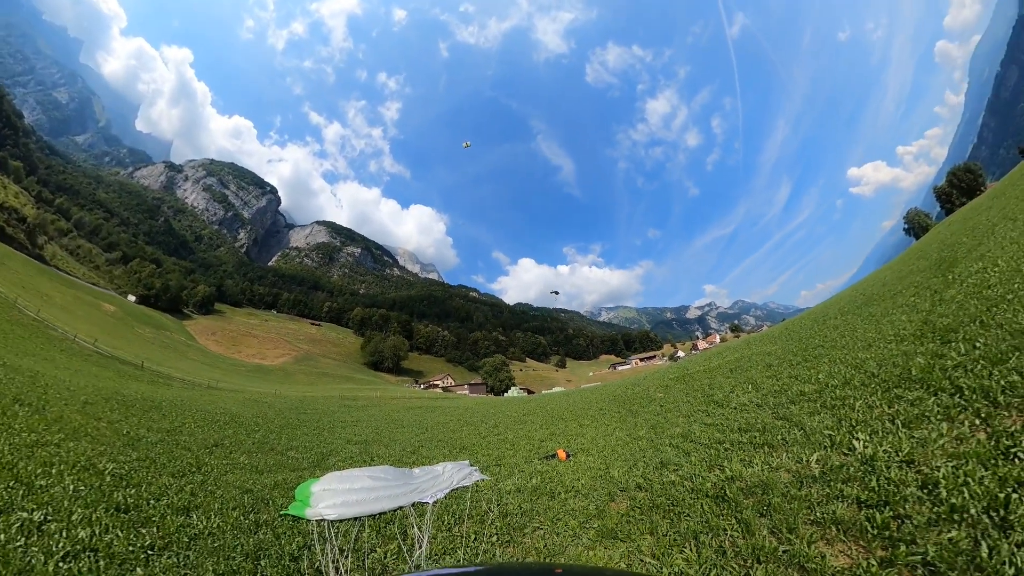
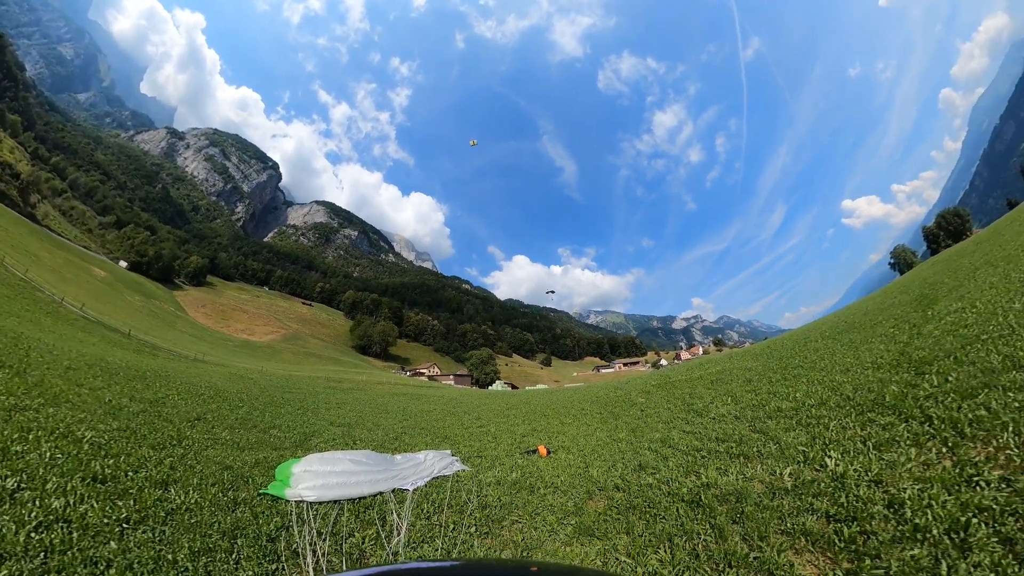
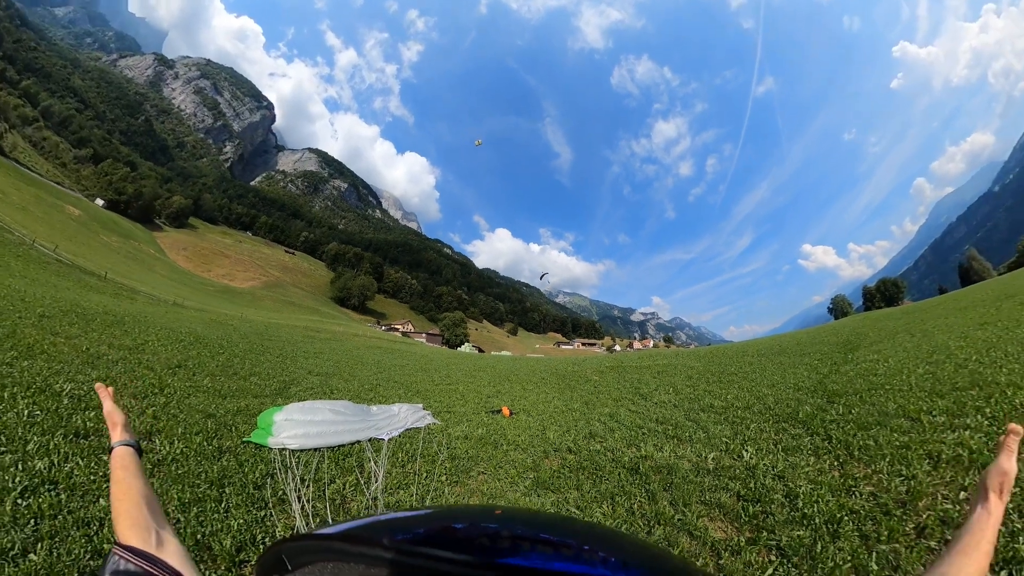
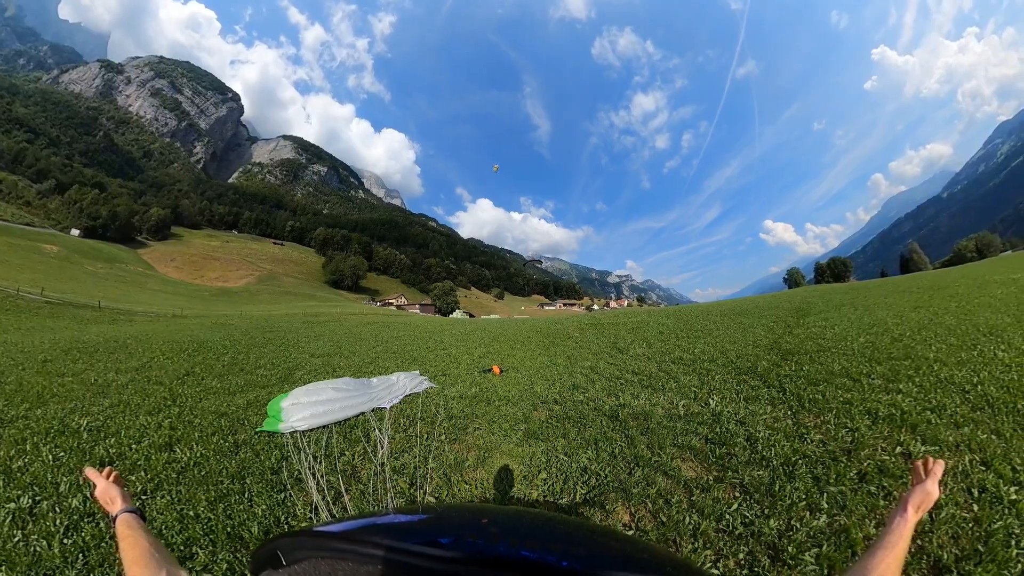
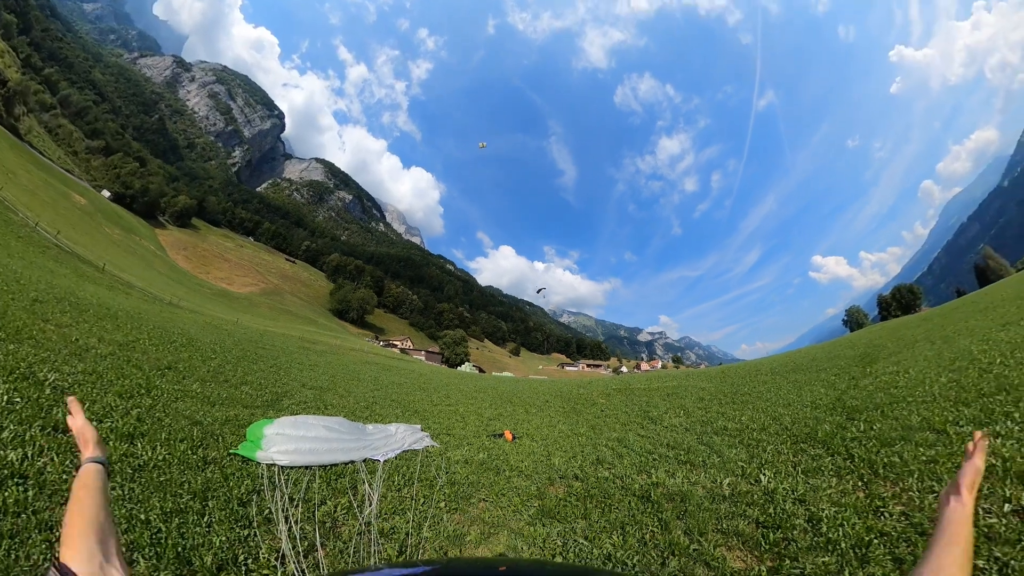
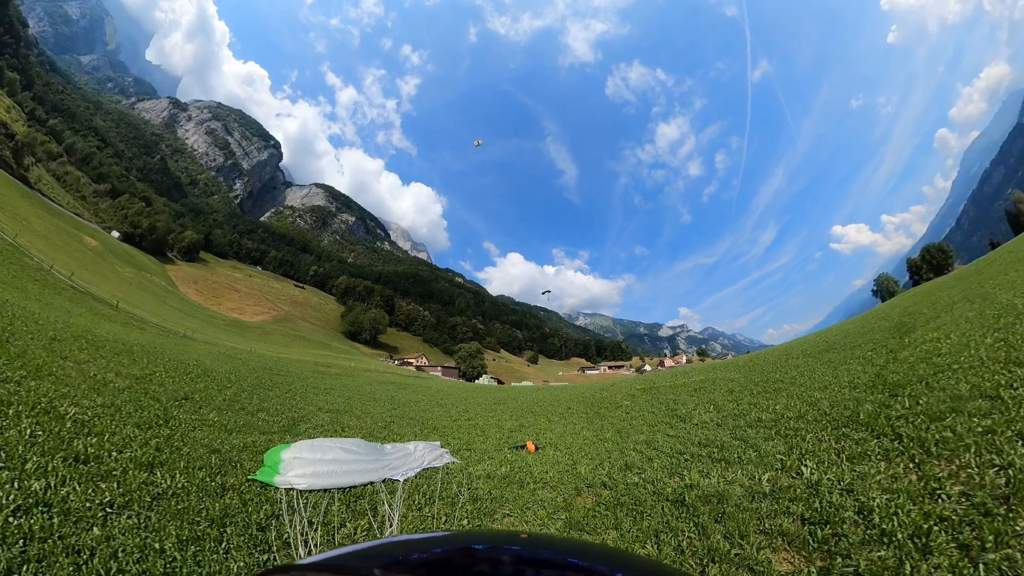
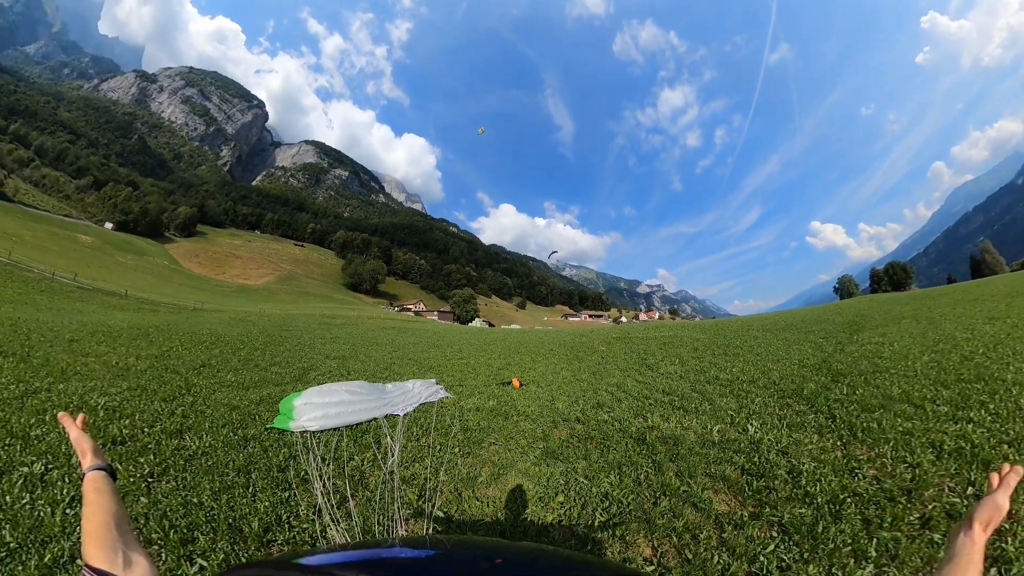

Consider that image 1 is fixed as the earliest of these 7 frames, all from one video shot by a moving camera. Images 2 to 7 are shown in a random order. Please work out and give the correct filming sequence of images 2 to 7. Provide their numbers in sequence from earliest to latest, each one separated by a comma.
2, 6, 5, 3, 7, 4
